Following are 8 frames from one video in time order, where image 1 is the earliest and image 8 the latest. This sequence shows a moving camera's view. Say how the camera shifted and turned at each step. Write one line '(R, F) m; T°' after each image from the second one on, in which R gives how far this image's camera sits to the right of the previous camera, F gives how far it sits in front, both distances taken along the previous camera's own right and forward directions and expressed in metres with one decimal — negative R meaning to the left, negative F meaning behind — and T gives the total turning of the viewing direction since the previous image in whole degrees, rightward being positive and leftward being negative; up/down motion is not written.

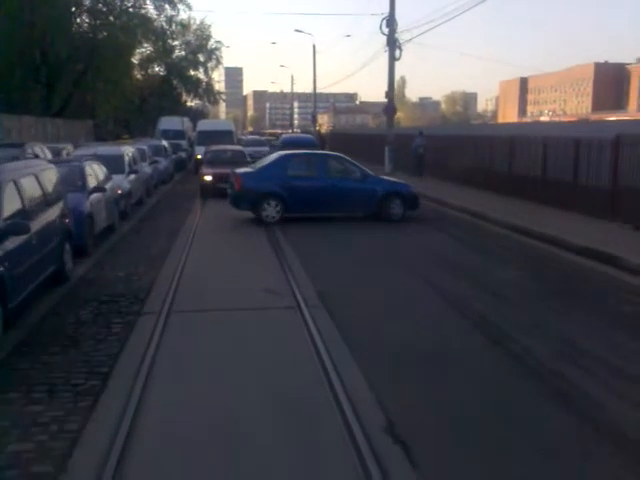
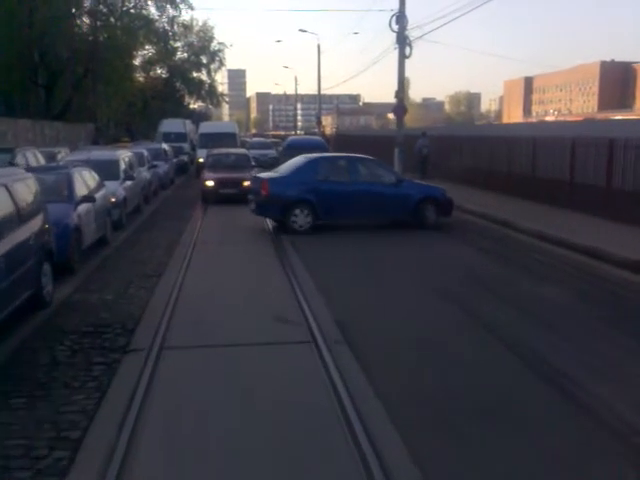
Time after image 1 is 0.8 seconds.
(-0.2, +1.6) m; 0°
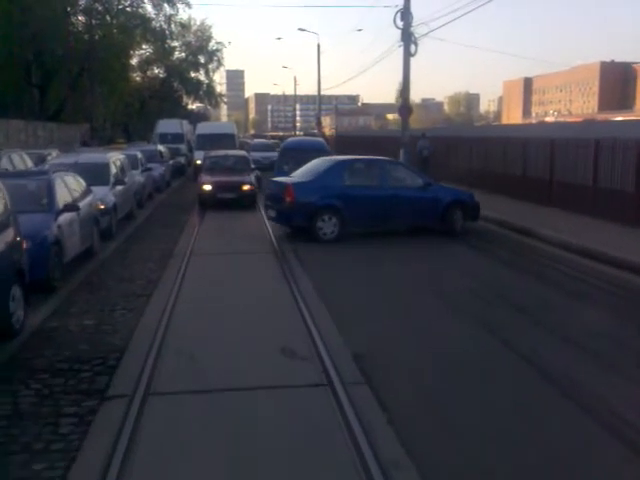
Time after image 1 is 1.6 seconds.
(-0.2, +1.5) m; 0°
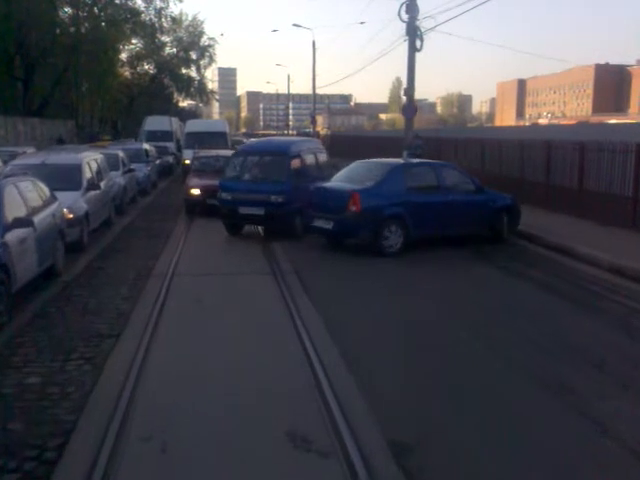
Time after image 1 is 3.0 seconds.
(-0.3, +2.5) m; +1°
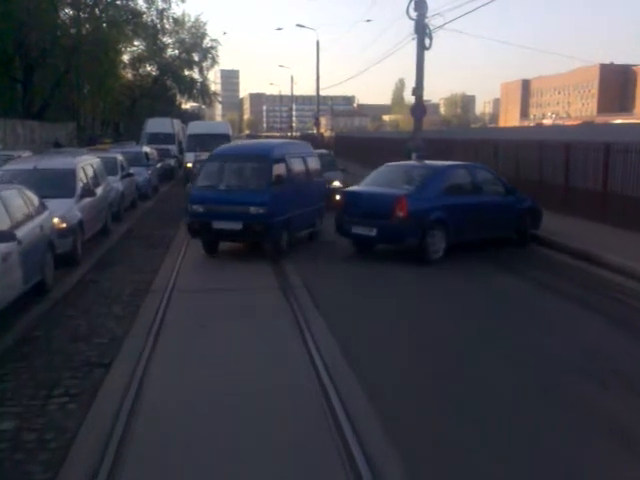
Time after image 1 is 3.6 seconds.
(-0.2, +1.1) m; 0°
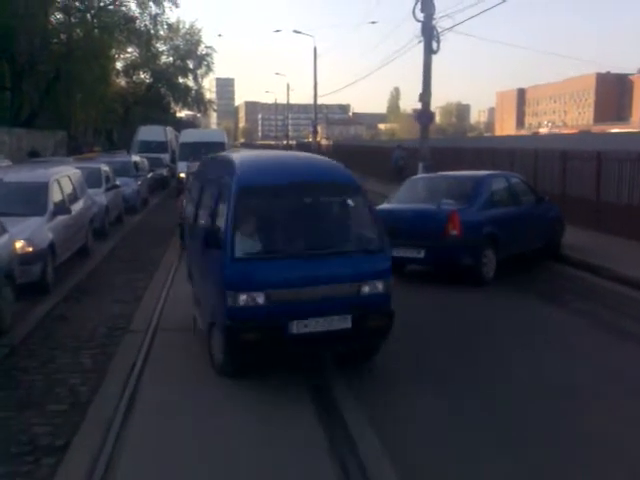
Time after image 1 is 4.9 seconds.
(-0.3, +2.0) m; 0°
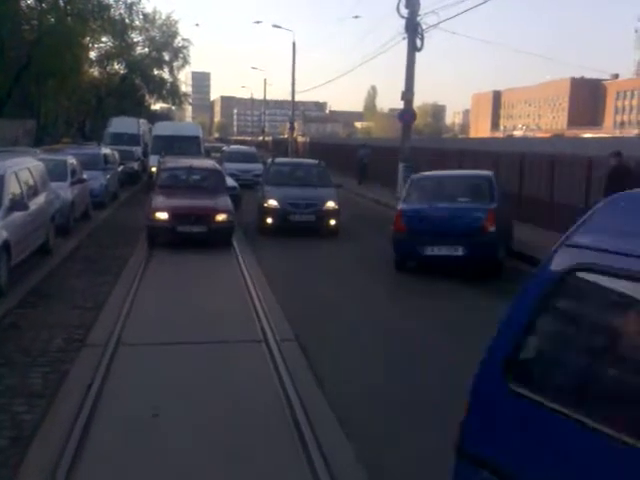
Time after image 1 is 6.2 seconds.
(-0.1, +1.0) m; +2°
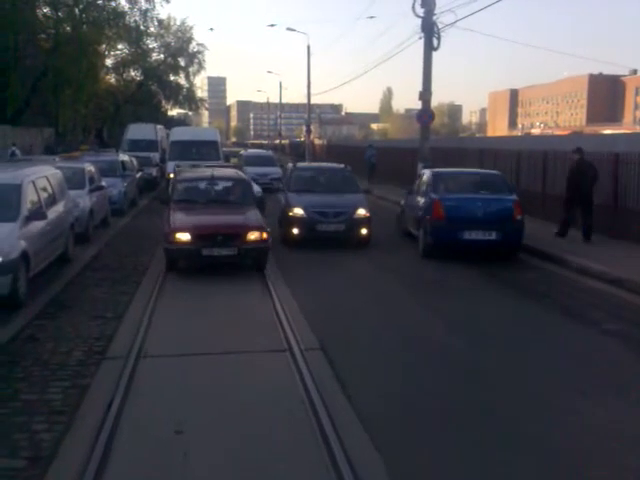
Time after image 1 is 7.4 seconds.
(-0.1, +0.3) m; -2°
